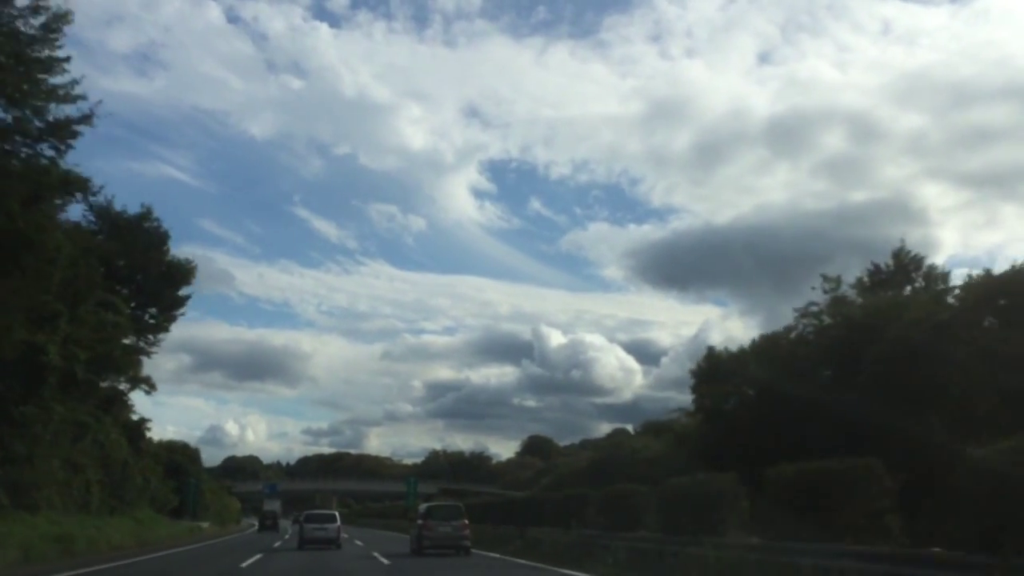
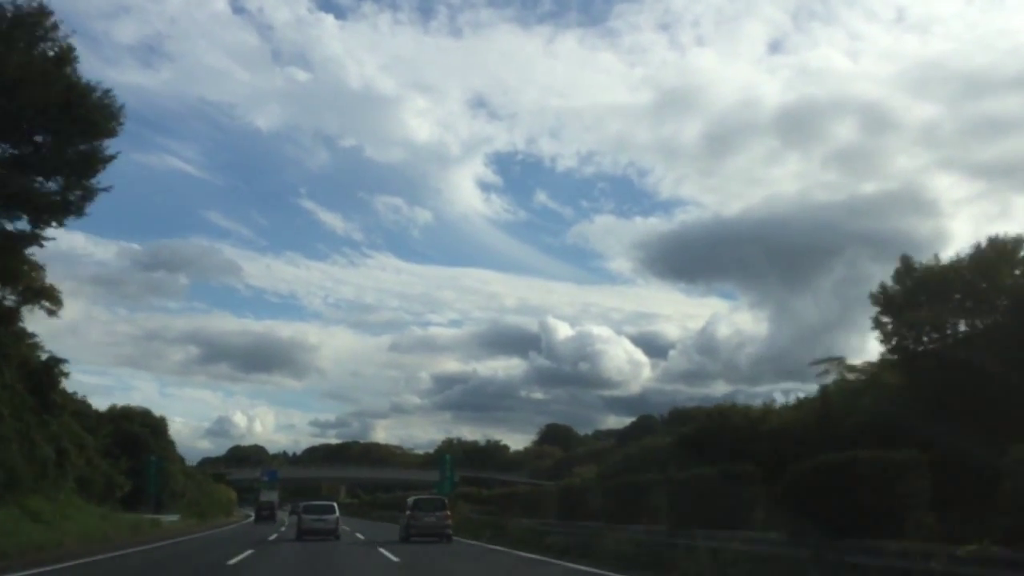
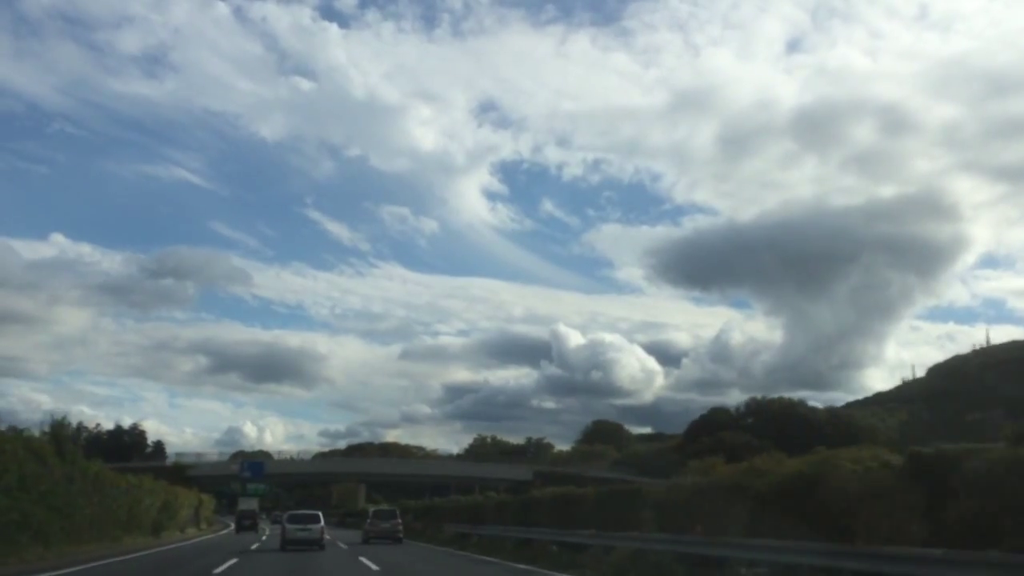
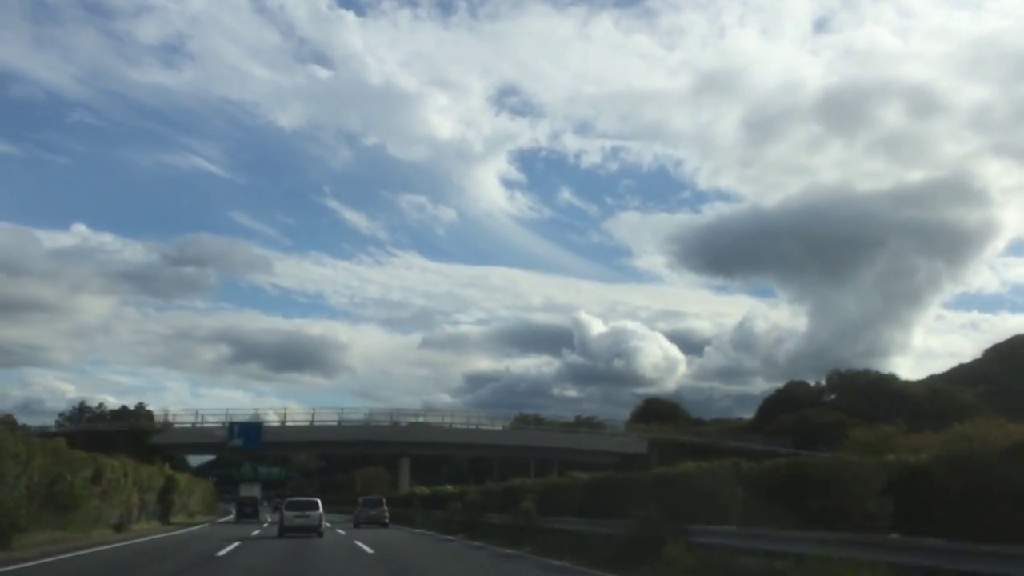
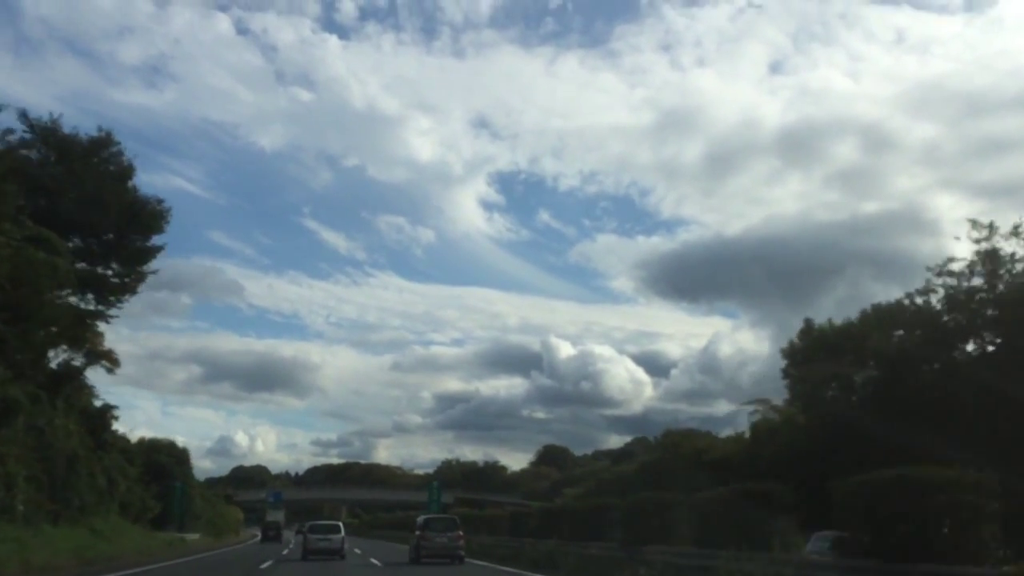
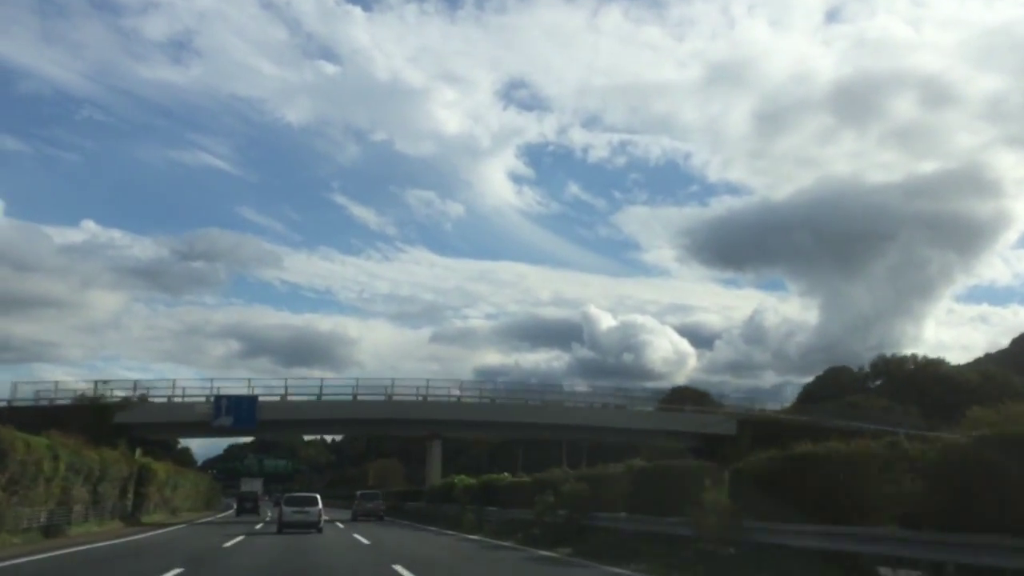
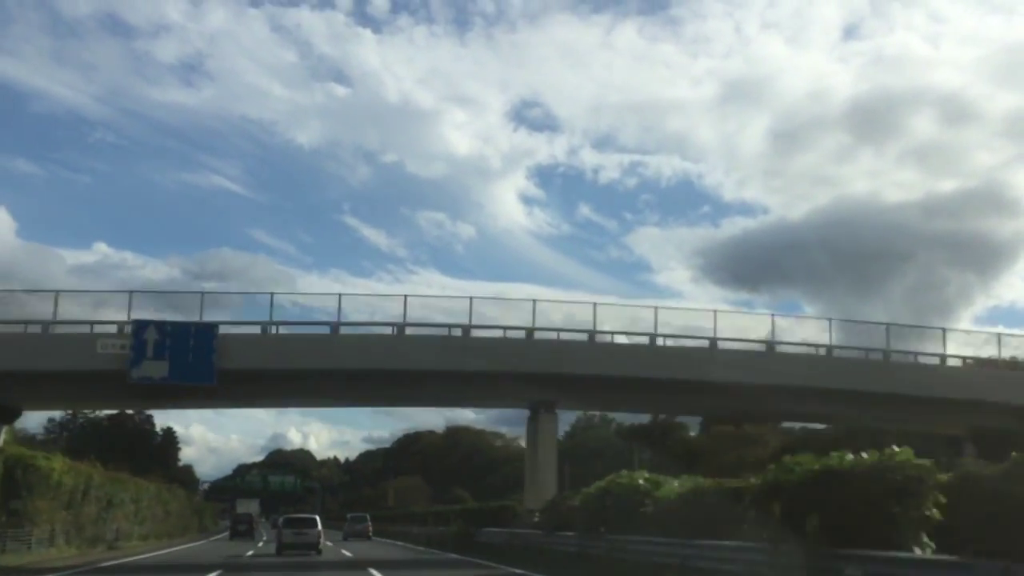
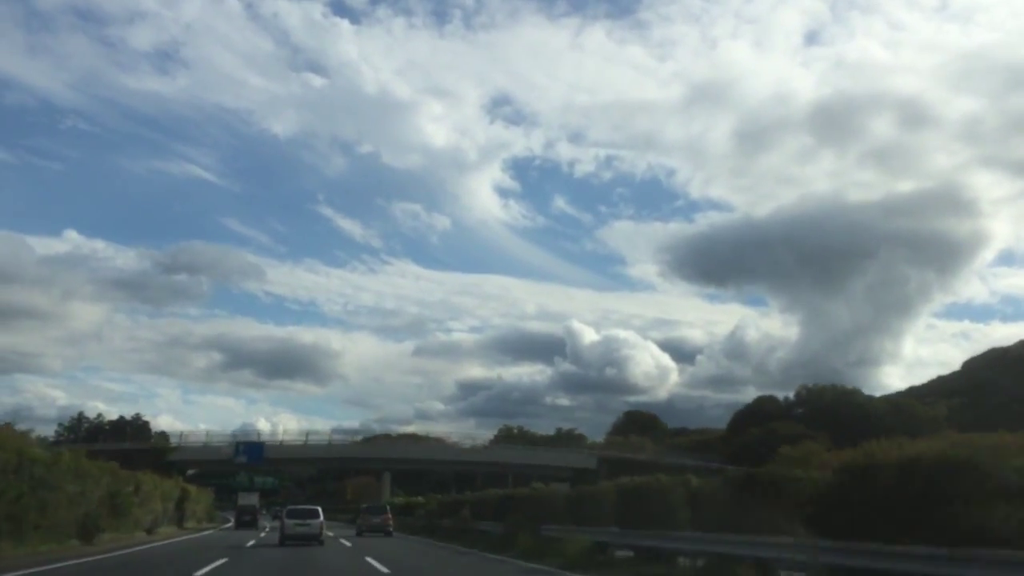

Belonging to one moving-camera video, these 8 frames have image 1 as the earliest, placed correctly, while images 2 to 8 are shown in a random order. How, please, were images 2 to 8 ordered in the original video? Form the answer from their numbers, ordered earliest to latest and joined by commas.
5, 2, 3, 8, 4, 6, 7
